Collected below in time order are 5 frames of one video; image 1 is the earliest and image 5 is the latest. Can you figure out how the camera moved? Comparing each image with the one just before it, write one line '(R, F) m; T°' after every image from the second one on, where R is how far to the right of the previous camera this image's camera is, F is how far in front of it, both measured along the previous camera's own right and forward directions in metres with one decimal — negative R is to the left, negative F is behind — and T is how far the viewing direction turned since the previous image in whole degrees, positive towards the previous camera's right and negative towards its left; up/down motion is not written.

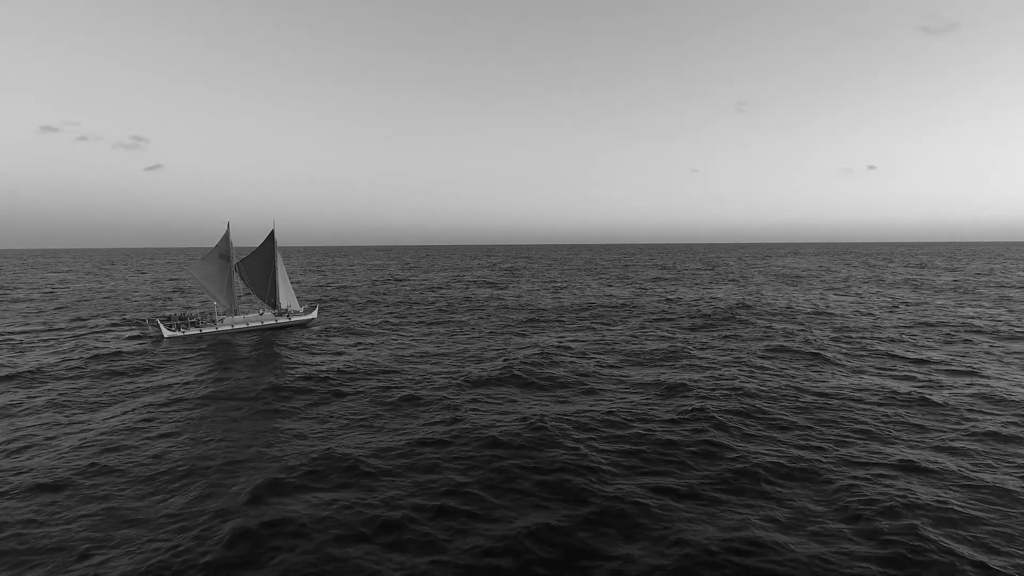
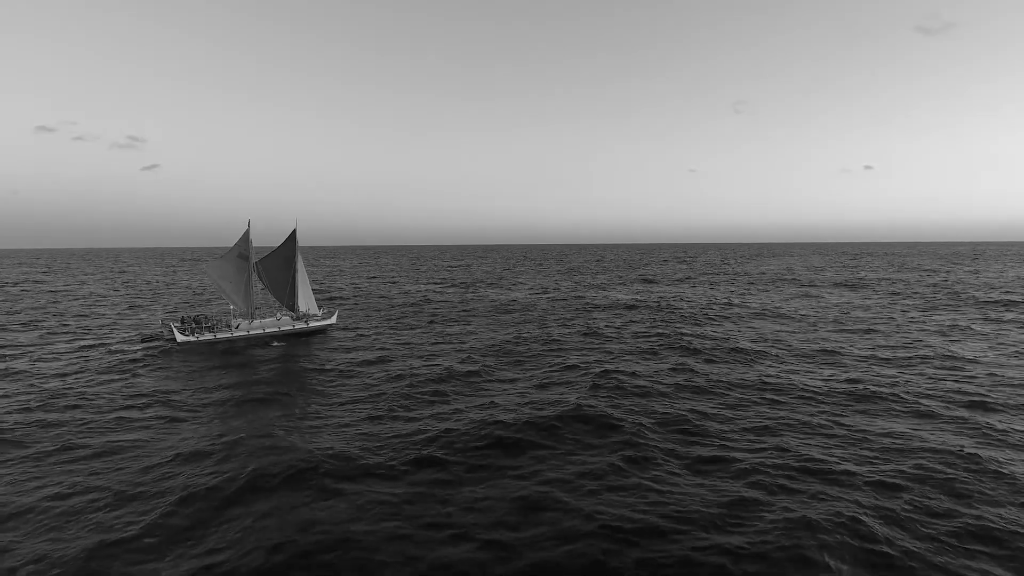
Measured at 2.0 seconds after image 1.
(-2.5, +1.2) m; 0°
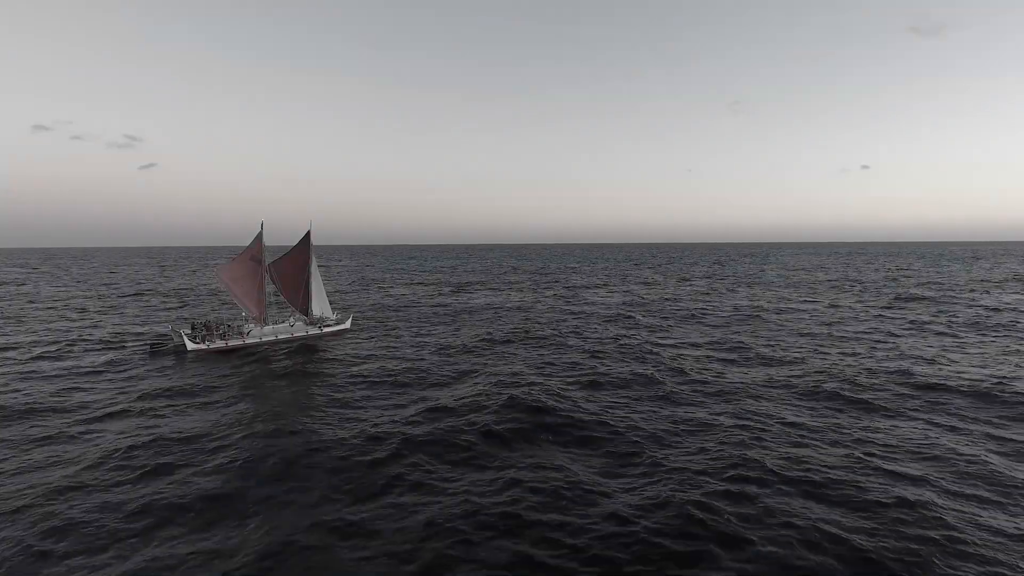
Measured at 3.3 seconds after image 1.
(-2.2, +1.6) m; 0°
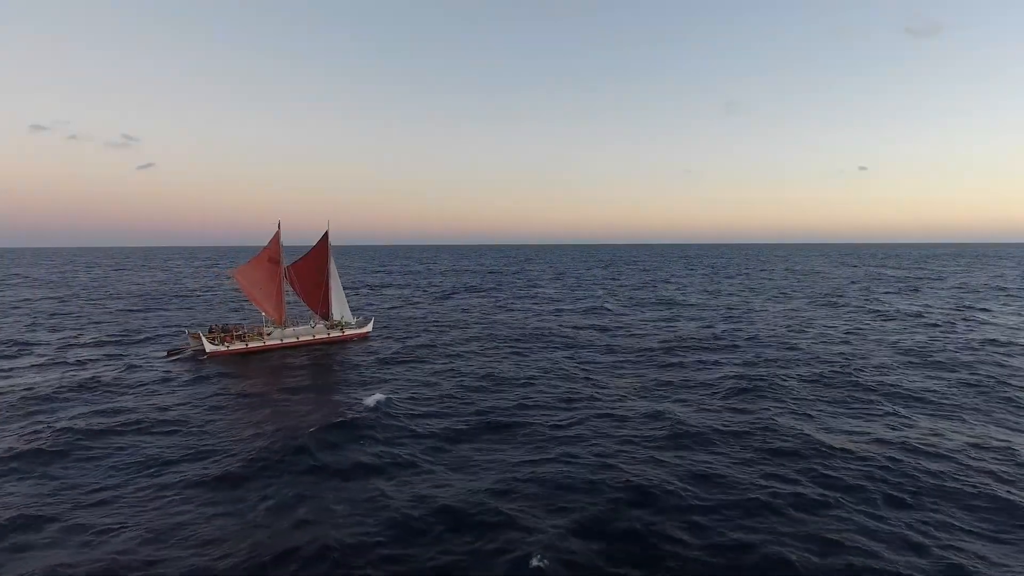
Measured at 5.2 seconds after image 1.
(-2.4, +1.1) m; 0°
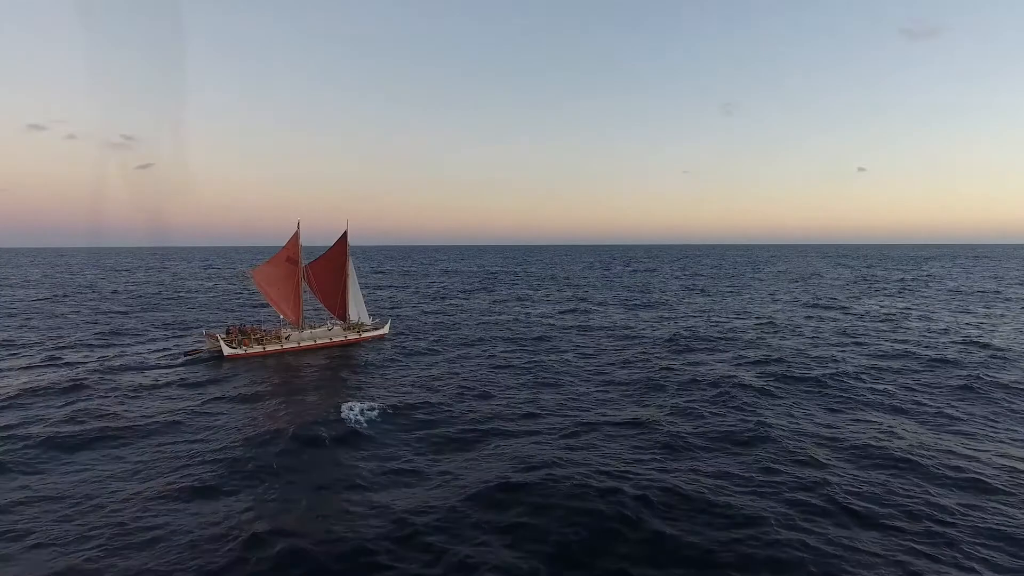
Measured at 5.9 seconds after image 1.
(-2.1, +1.0) m; 0°
